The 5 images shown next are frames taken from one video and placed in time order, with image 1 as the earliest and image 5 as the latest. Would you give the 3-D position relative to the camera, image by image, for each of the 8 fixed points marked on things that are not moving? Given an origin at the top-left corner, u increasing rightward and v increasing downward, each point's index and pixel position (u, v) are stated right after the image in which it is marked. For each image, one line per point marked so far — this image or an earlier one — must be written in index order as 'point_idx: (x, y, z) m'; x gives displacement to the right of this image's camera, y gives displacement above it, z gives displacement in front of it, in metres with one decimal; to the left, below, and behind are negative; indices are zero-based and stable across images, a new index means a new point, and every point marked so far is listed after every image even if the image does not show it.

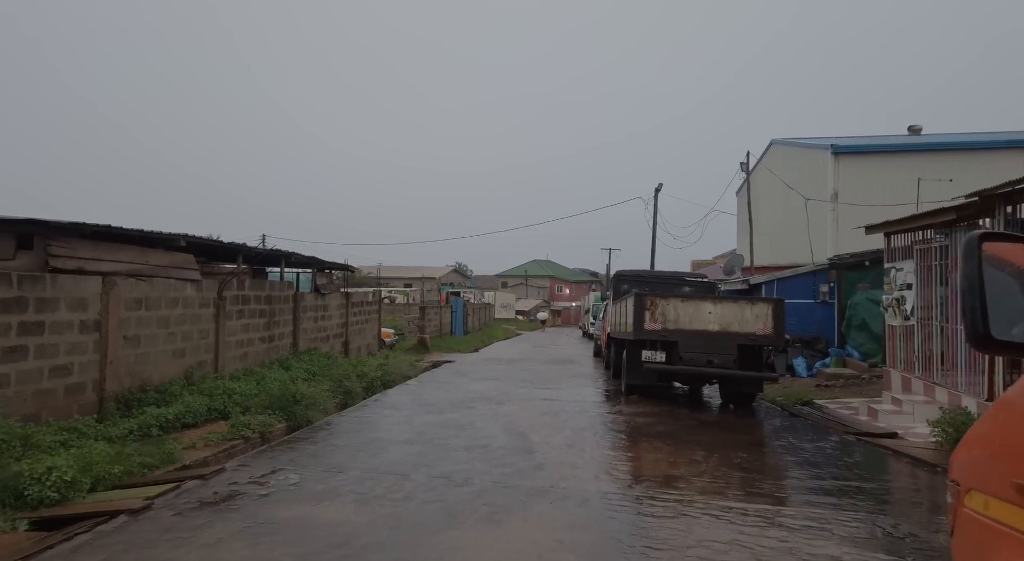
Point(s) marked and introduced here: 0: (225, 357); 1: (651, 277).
0: (-4.8, -1.3, +9.8) m
1: (+3.4, +0.1, +14.6) m
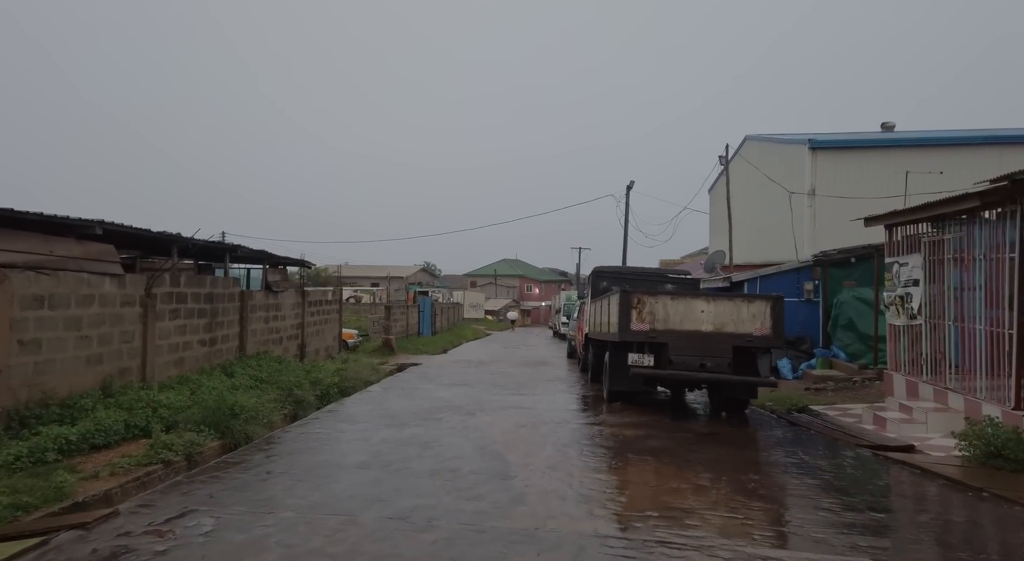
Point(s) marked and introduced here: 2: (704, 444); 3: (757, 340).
0: (-5.2, -1.2, +8.6) m
1: (+2.8, +0.1, +13.7) m
2: (+2.4, -2.0, +7.4) m
3: (+3.7, -0.9, +8.8) m
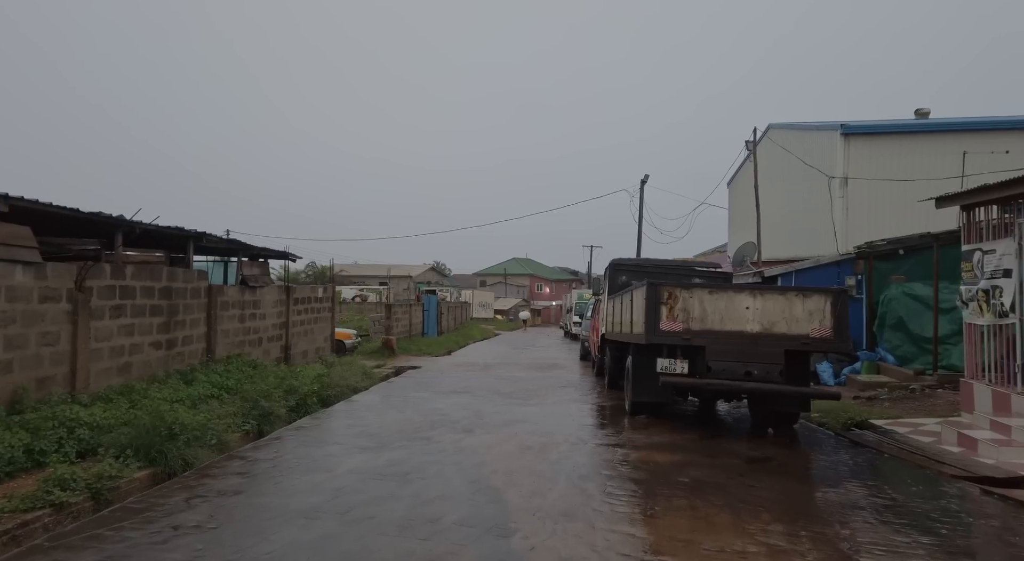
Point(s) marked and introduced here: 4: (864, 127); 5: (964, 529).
0: (-5.1, -1.1, +7.2) m
1: (+2.9, +0.3, +12.1) m
2: (+2.5, -1.9, +5.9) m
3: (+3.7, -0.8, +7.3) m
4: (+11.7, +5.1, +19.6) m
5: (+3.4, -1.9, +4.4) m
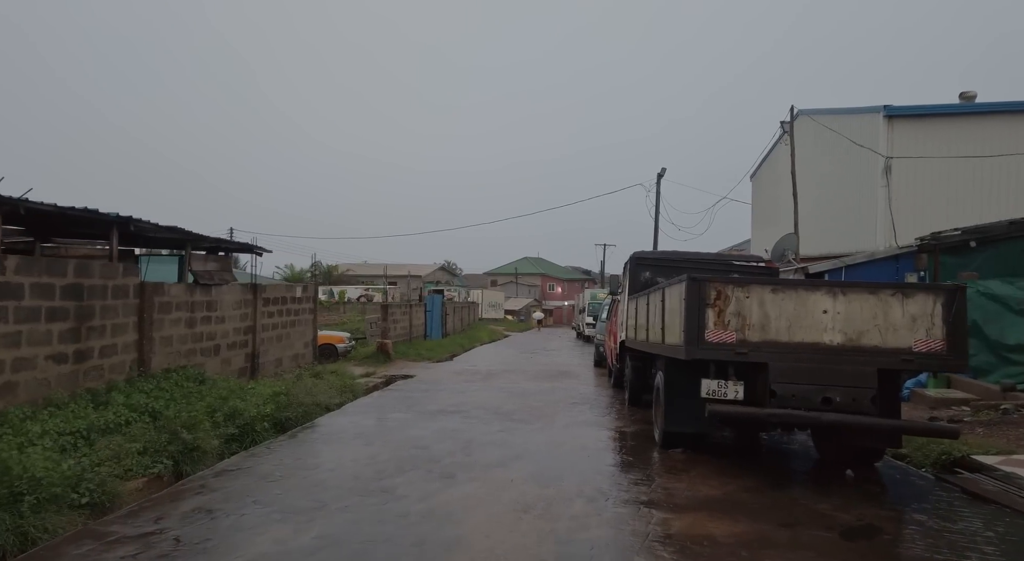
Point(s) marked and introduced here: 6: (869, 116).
0: (-5.2, -1.0, +5.4) m
1: (+3.0, +0.3, +10.2) m
2: (+2.4, -1.9, +3.9) m
3: (+3.7, -0.7, +5.3) m
4: (+11.9, +5.2, +17.5) m
5: (+3.3, -1.8, +2.5) m
6: (+11.2, +5.1, +18.3) m
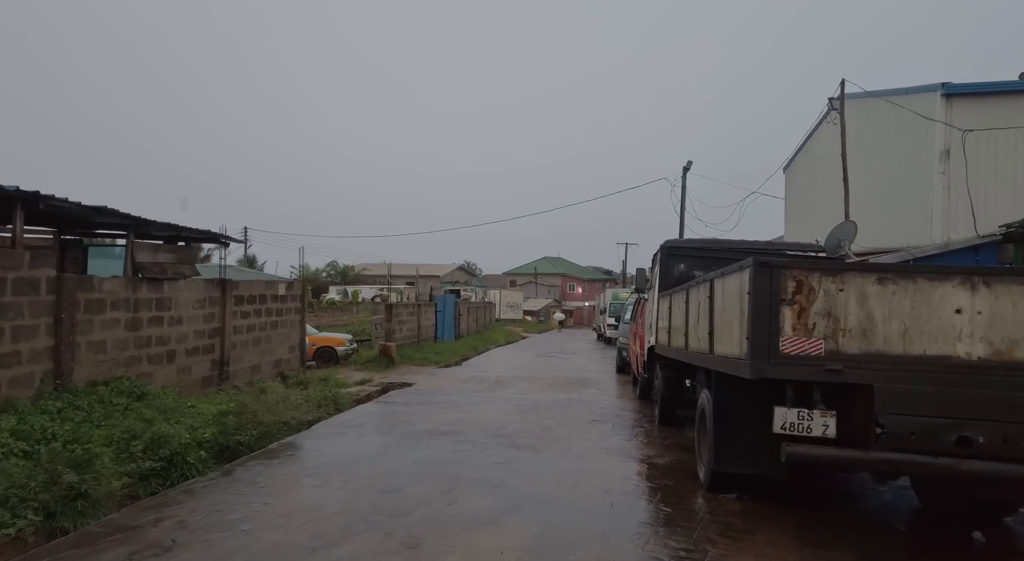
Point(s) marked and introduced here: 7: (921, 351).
0: (-5.2, -1.0, +3.9) m
1: (+3.1, +0.4, +8.5) m
2: (+2.3, -1.8, +2.2) m
3: (+3.6, -0.6, +3.6) m
4: (+12.3, +5.3, +15.4) m
5: (+3.1, -1.7, +0.7) m
6: (+11.6, +5.2, +16.3) m
7: (+2.6, -0.5, +3.8) m
